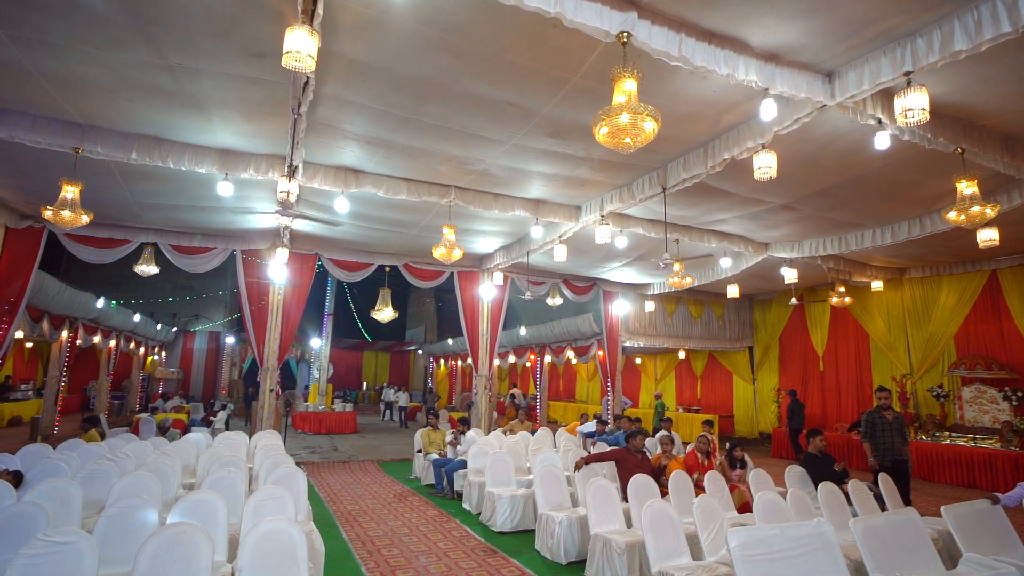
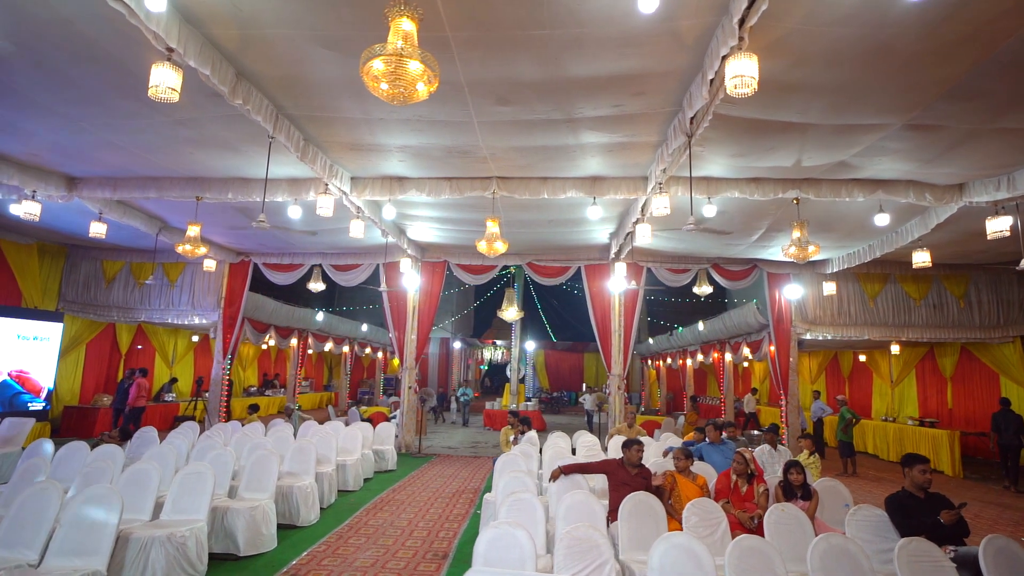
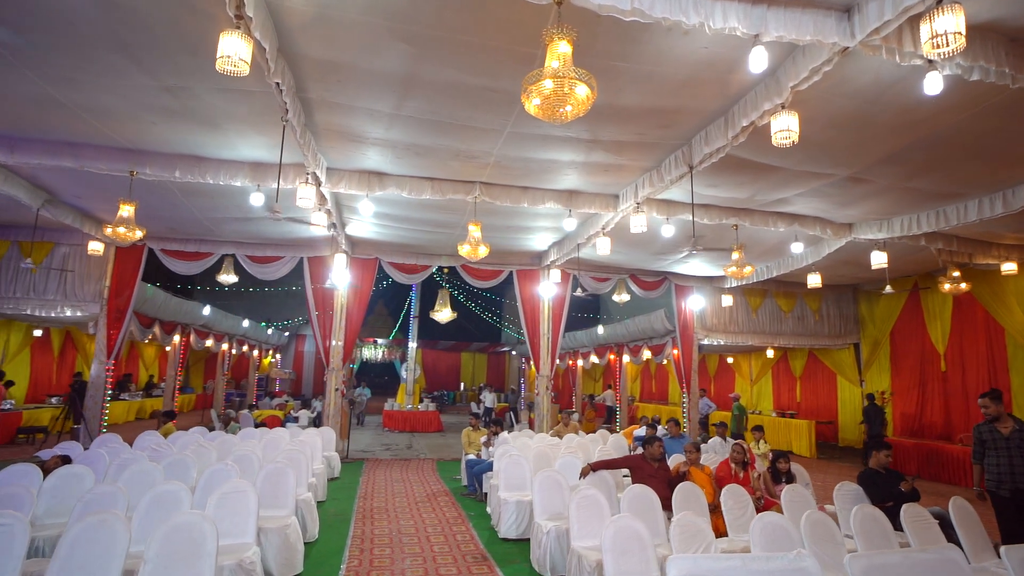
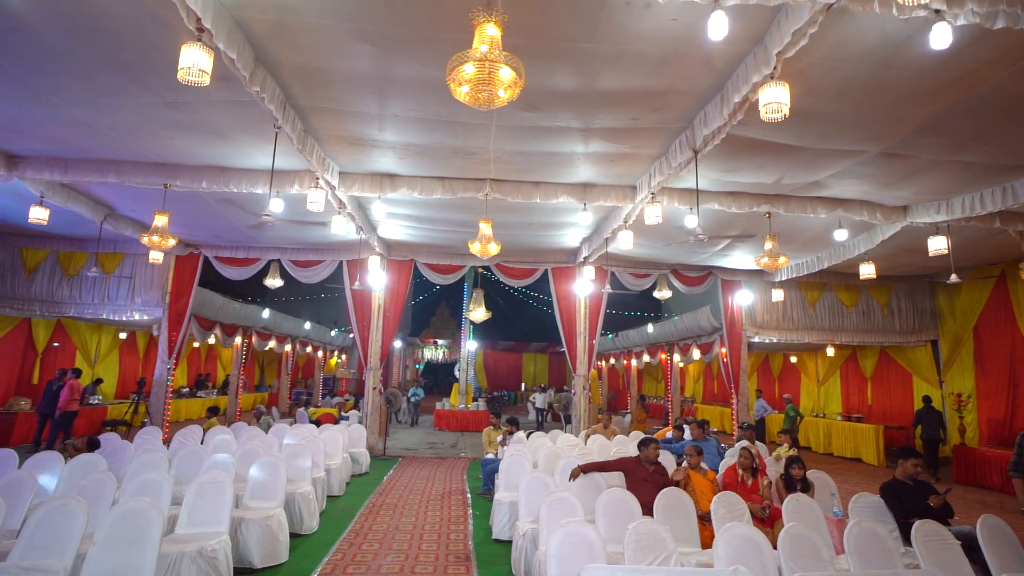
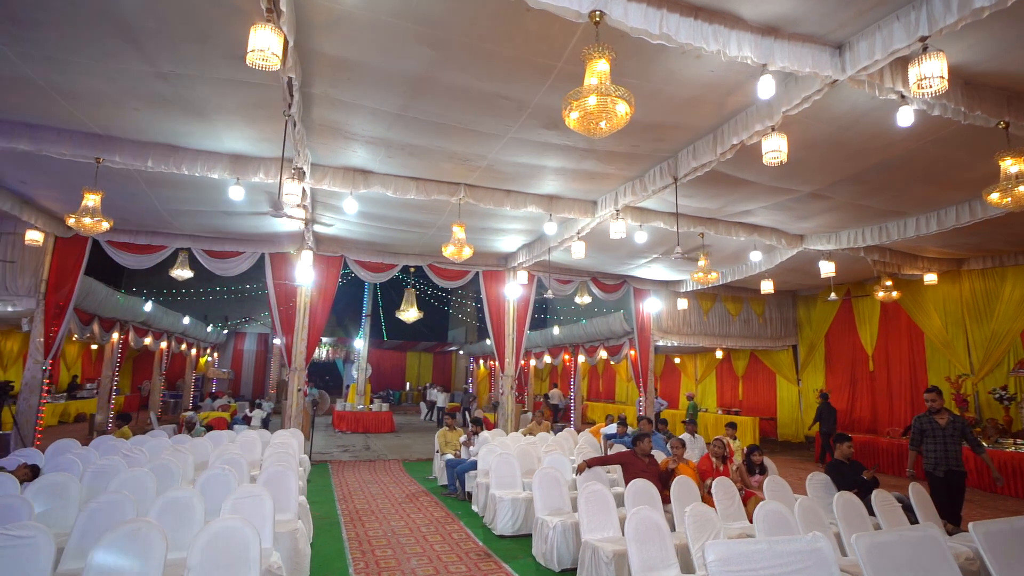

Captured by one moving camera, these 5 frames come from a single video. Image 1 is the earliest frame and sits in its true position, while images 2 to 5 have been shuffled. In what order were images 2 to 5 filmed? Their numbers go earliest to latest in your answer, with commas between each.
5, 3, 4, 2
